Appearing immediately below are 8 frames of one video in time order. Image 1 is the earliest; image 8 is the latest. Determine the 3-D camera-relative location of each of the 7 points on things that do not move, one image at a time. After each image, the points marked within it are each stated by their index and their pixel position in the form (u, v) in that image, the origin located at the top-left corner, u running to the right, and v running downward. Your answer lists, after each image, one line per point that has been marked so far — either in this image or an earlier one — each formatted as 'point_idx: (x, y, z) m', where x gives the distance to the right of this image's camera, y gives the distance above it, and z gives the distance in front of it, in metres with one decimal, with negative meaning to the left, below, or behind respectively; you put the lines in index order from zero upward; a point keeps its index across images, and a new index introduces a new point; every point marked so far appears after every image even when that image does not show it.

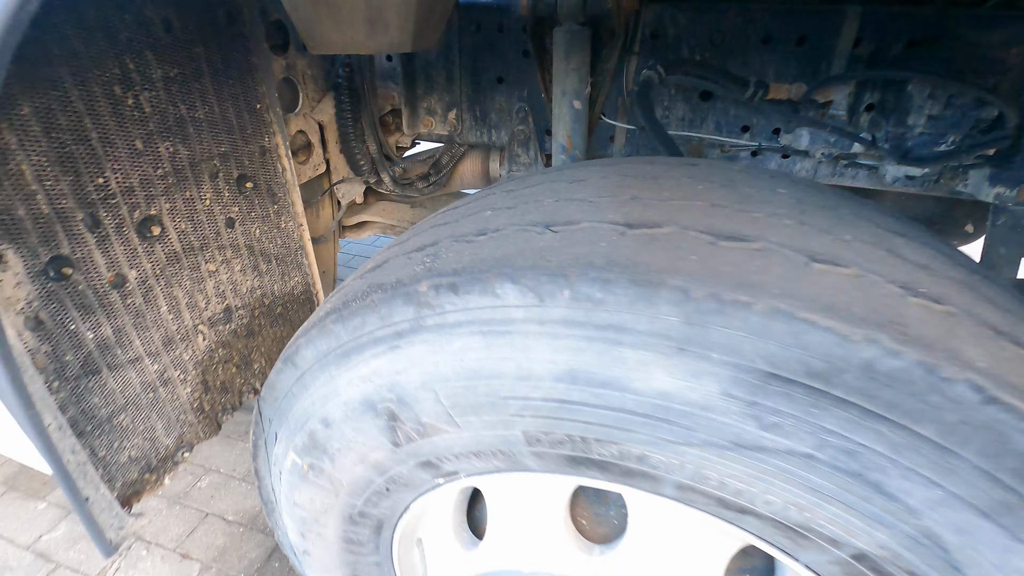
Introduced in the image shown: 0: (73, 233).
0: (-0.5, +0.1, +0.6) m
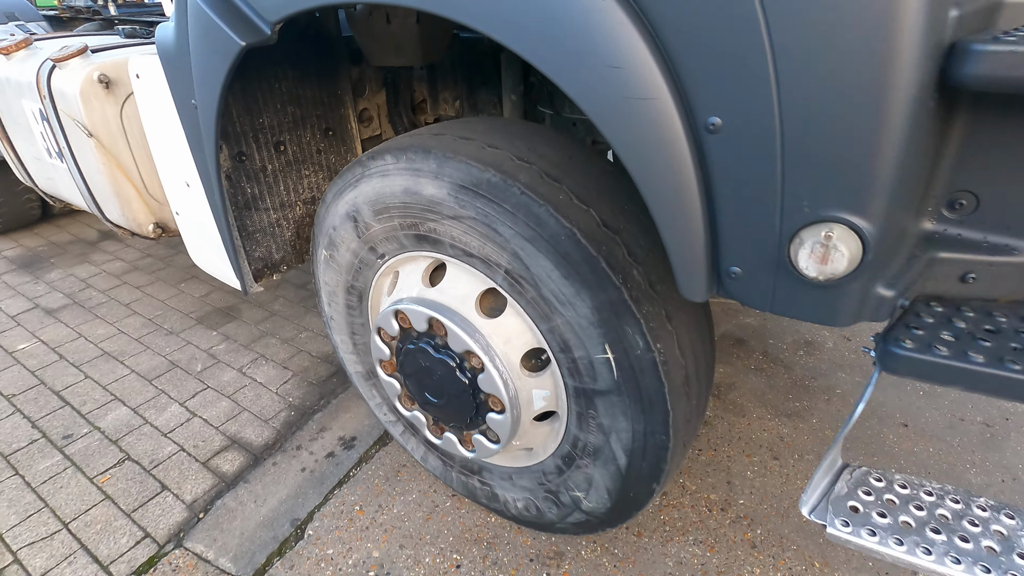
0: (-0.7, +0.4, +1.5) m
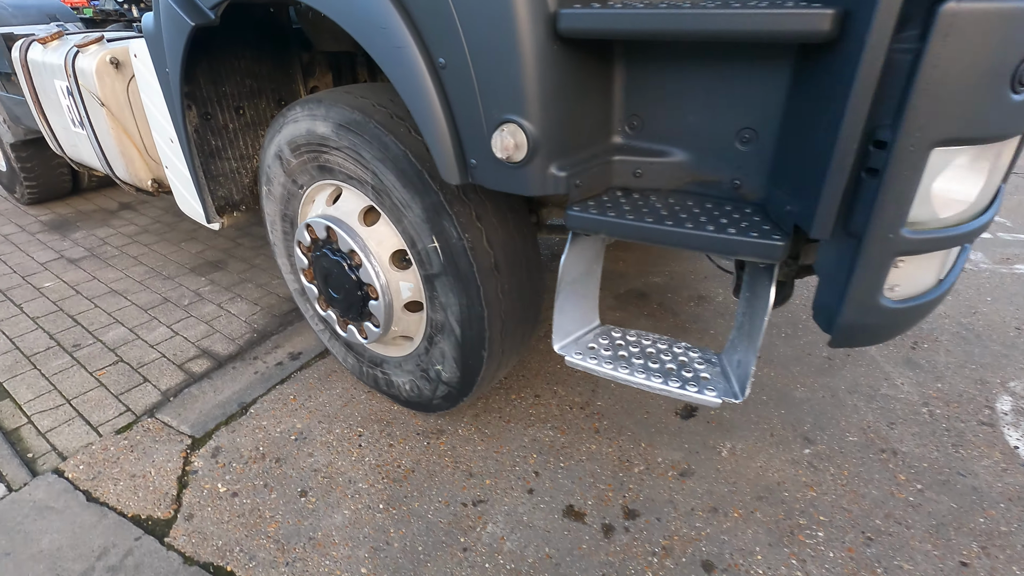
0: (-1.1, +0.7, +1.9) m
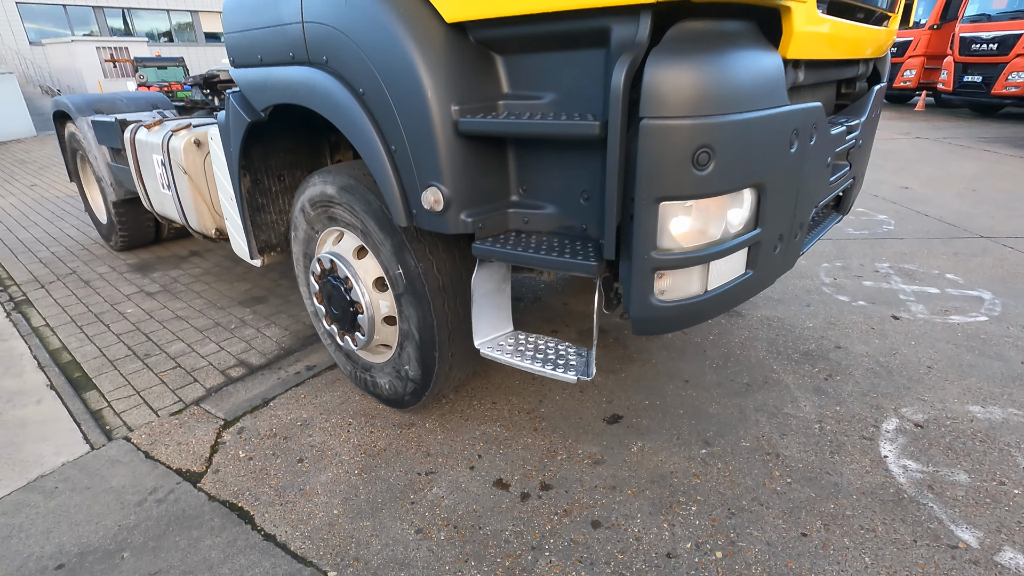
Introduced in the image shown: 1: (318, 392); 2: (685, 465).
0: (-1.2, +0.6, +2.6) m
1: (-1.0, -0.5, +2.7) m
2: (+0.7, -0.7, +2.2) m
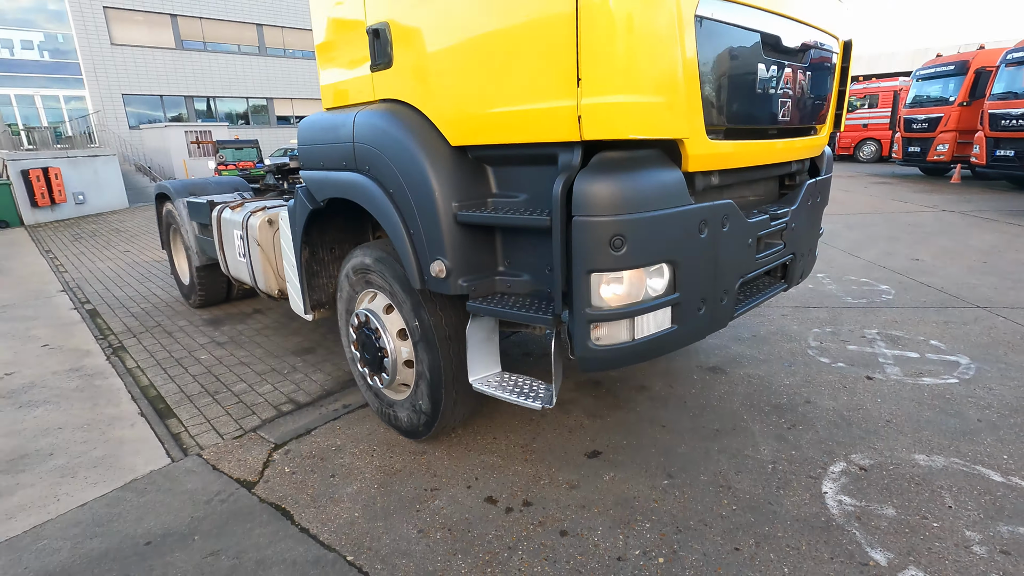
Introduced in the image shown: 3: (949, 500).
0: (-1.2, +0.3, +3.4) m
1: (-1.0, -0.8, +3.2) m
2: (+0.6, -1.0, +2.6) m
3: (+2.0, -1.0, +2.4) m
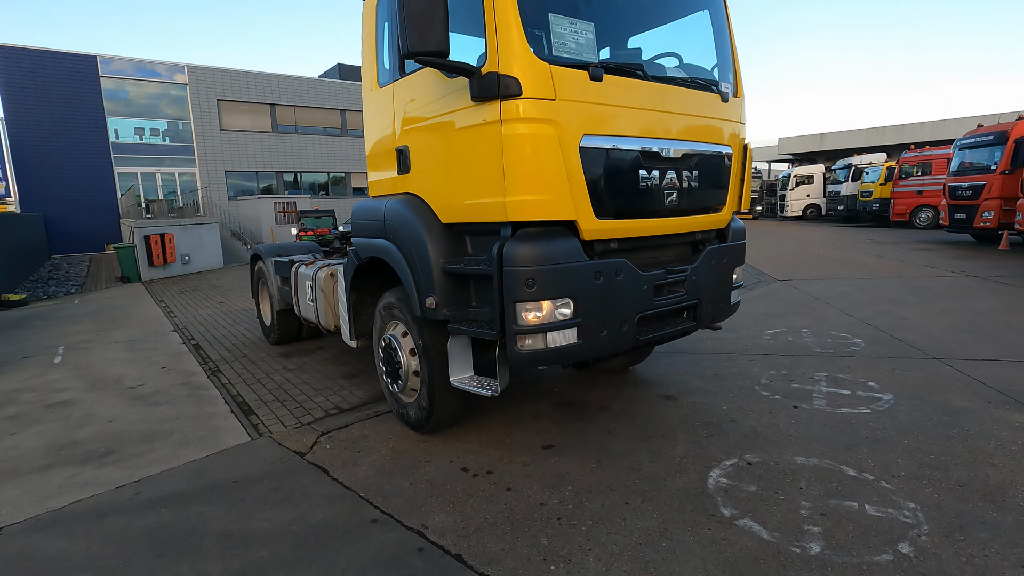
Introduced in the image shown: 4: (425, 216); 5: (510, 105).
0: (-1.3, 0.0, +4.6) m
1: (-1.1, -1.1, +4.4) m
2: (+0.4, -1.2, +3.5) m
3: (+1.8, -1.2, +3.2) m
4: (-0.6, +0.5, +3.6) m
5: (0.0, +1.0, +2.9) m
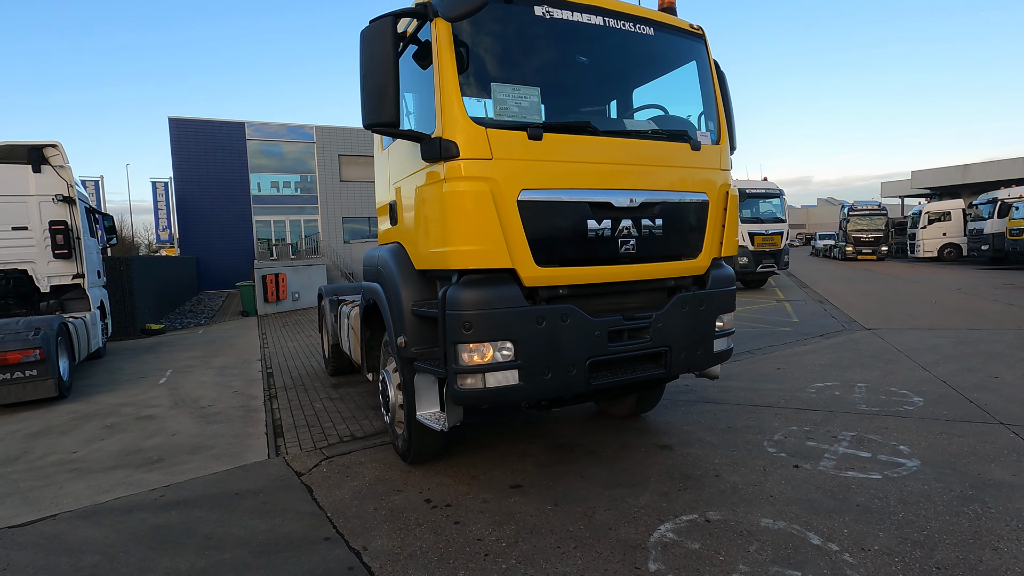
0: (-1.3, -0.4, +5.1) m
1: (-1.2, -1.4, +4.7) m
2: (+0.1, -1.5, +3.6) m
3: (+1.4, -1.5, +3.0) m
4: (-0.8, +0.2, +4.0) m
5: (-0.4, +0.7, +3.2) m
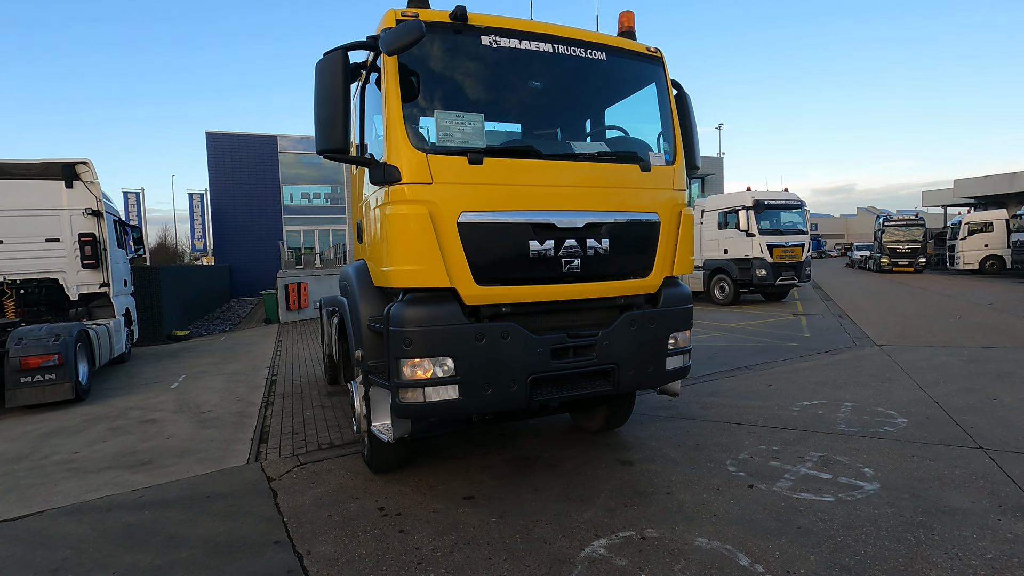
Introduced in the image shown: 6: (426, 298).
0: (-1.6, -0.5, +5.3) m
1: (-1.5, -1.6, +4.9) m
2: (-0.3, -1.6, +3.7) m
3: (+1.0, -1.6, +3.1) m
4: (-1.1, +0.1, +4.1) m
5: (-0.7, +0.6, +3.4) m
6: (-0.6, -0.1, +3.5) m
